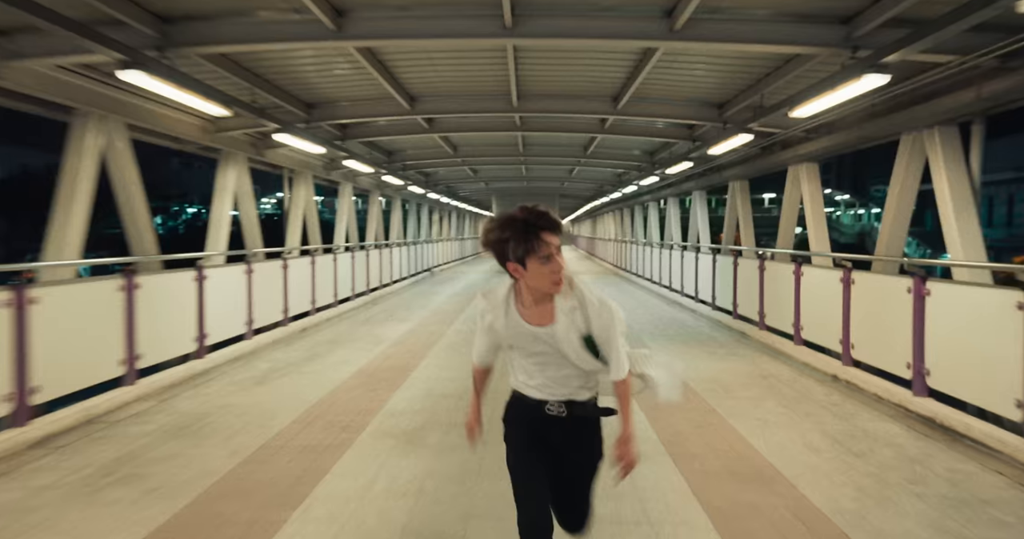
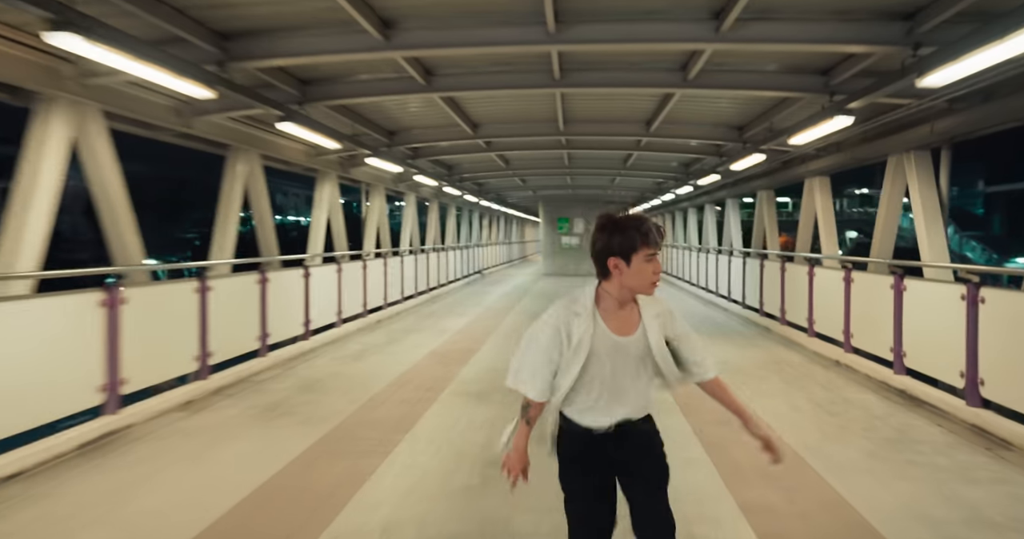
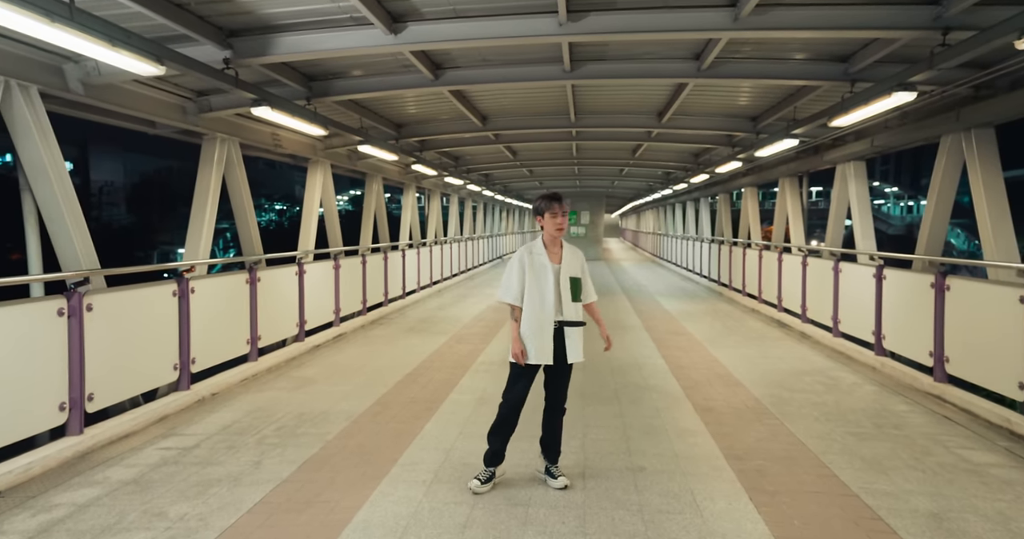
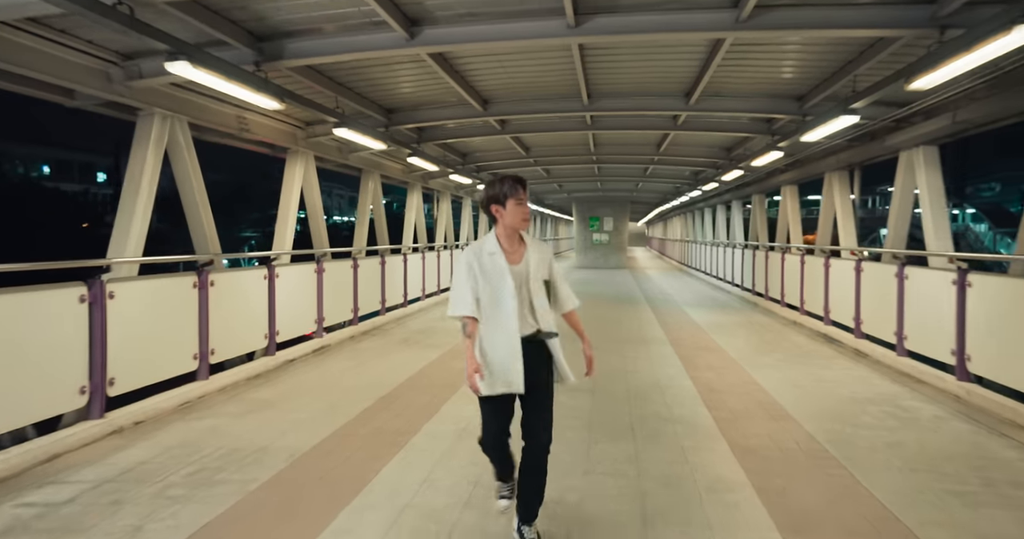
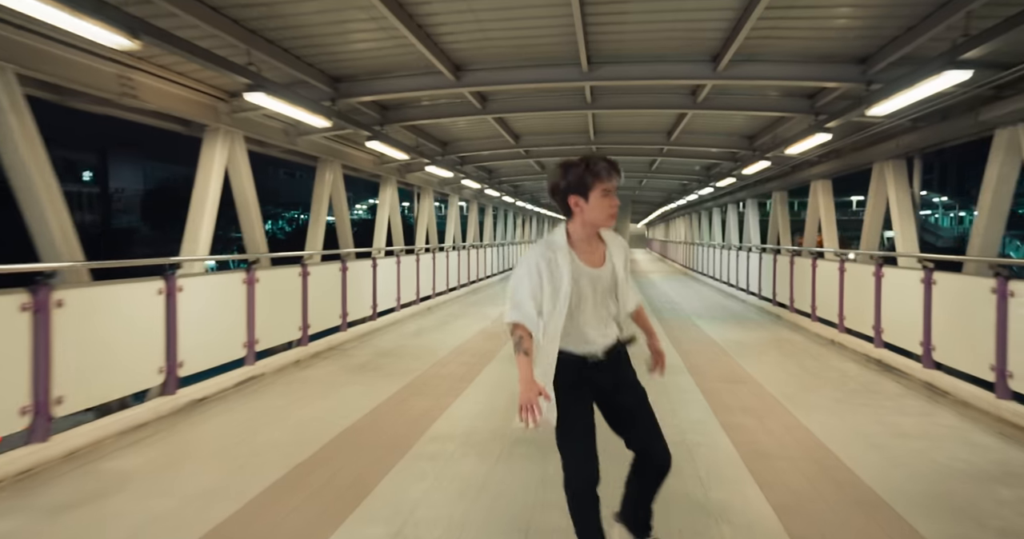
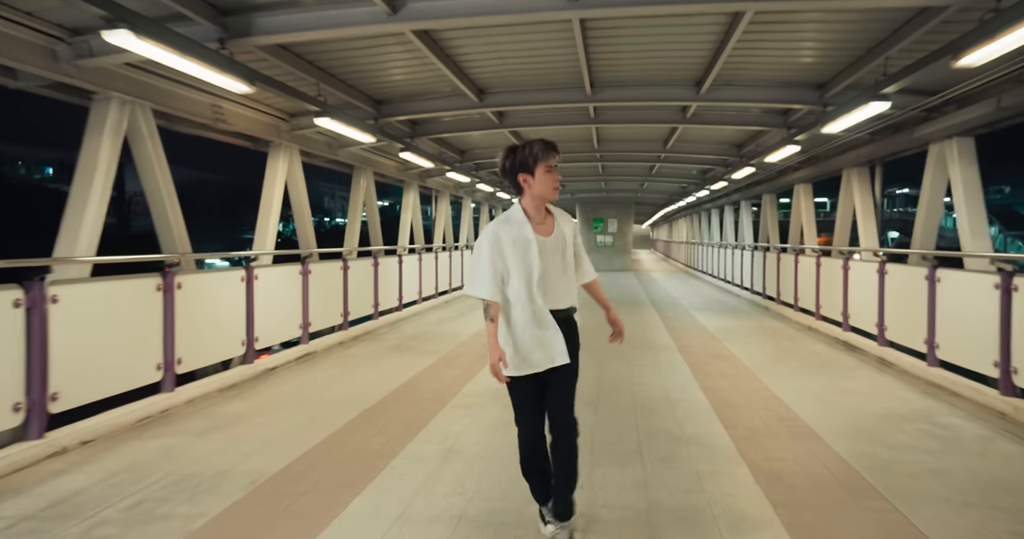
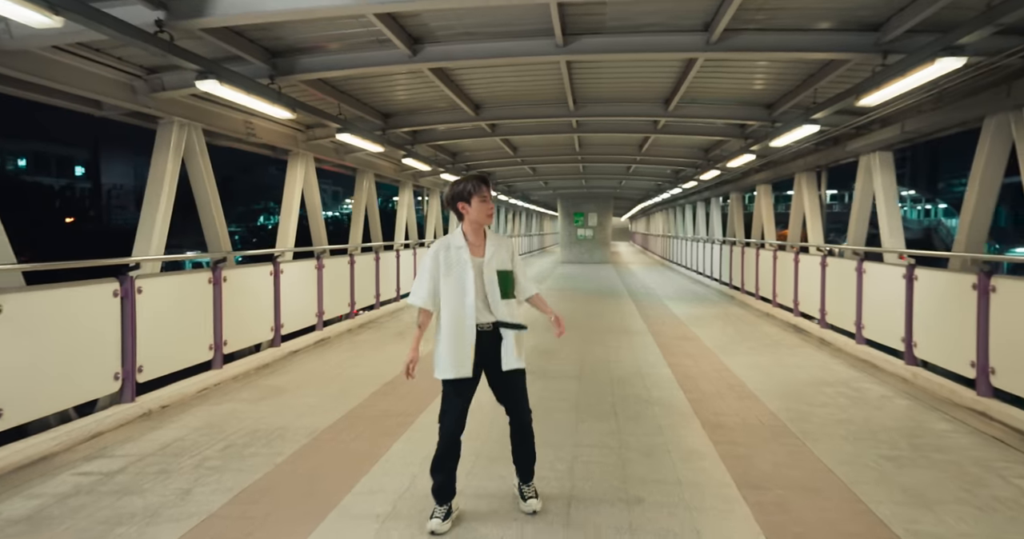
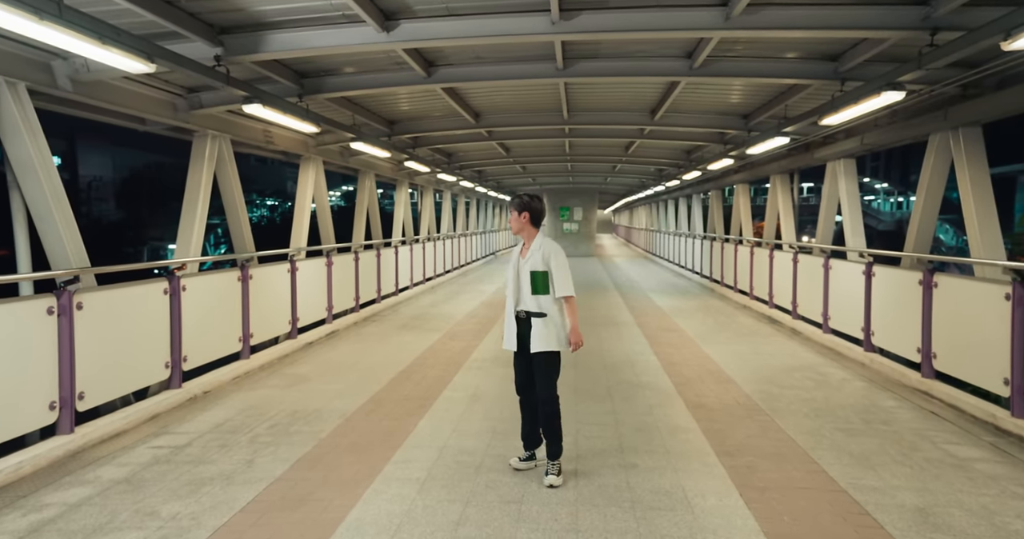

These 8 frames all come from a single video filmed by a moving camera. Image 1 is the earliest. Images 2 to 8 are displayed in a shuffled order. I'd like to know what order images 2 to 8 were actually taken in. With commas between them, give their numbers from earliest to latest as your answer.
2, 5, 6, 4, 7, 3, 8
